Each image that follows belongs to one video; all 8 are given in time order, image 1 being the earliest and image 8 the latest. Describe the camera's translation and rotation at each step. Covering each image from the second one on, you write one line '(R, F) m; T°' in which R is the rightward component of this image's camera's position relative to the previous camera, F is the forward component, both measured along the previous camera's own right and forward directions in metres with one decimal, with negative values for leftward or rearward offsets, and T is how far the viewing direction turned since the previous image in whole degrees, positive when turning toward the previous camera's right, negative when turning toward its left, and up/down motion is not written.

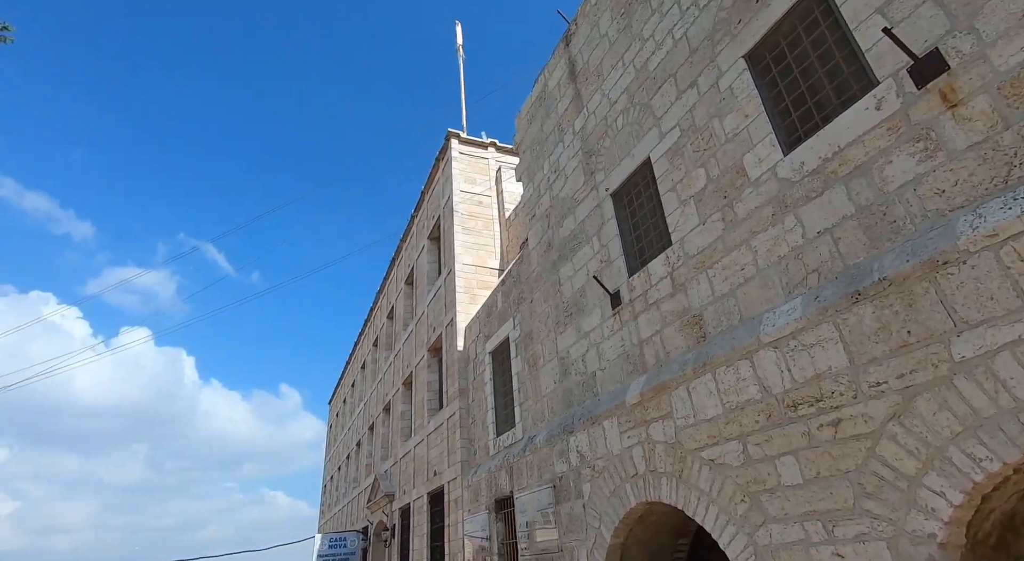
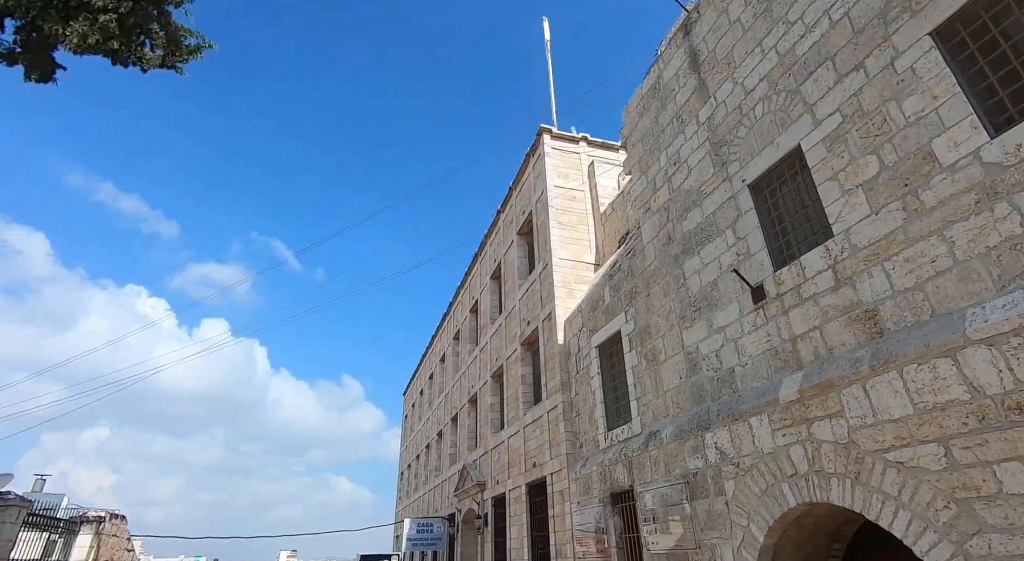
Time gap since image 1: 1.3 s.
(-0.5, -0.1) m; -7°
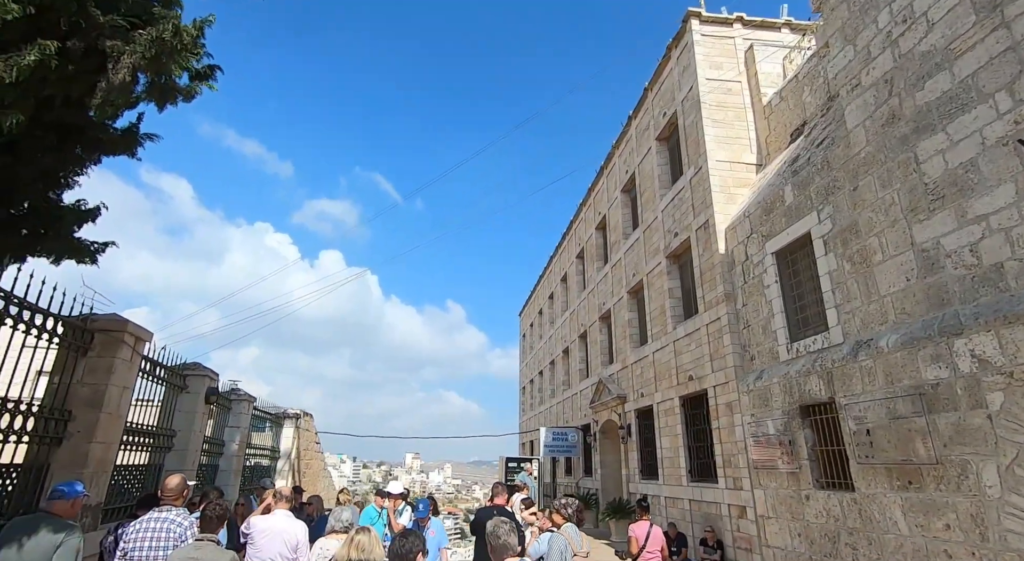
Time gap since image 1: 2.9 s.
(-0.7, +0.2) m; -12°
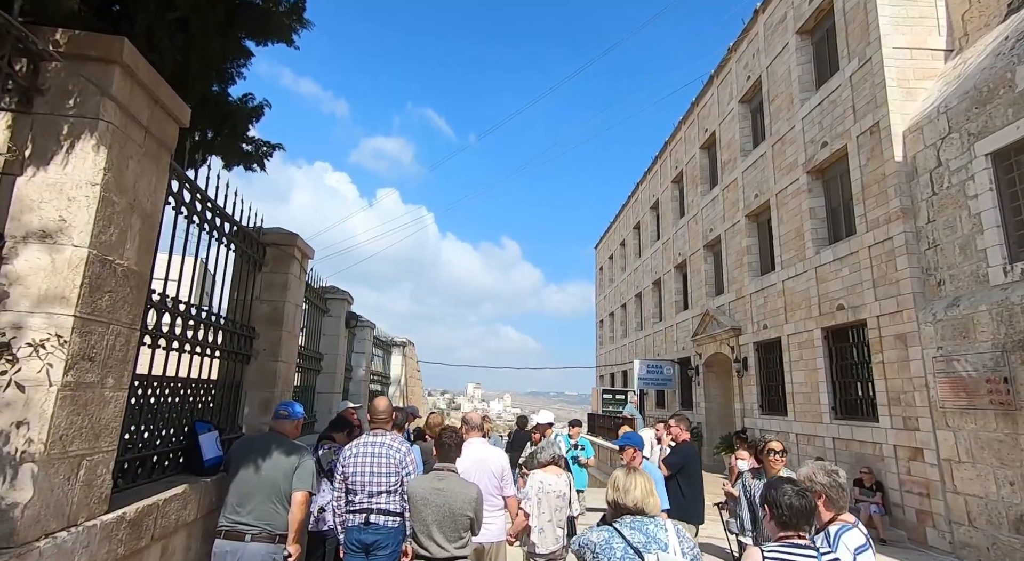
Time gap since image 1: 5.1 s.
(-0.8, +0.6) m; -9°
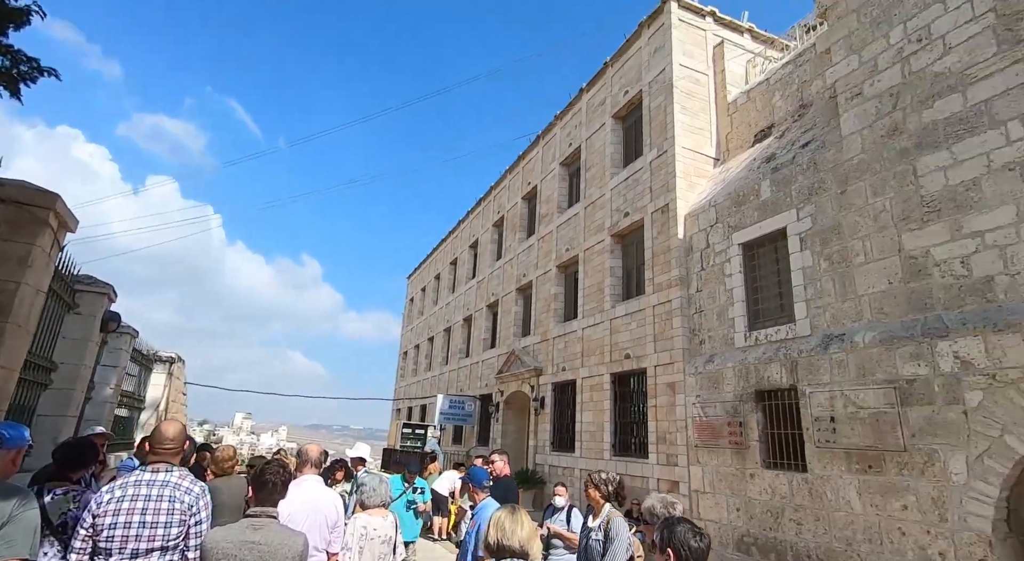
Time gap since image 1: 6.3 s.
(-0.2, -0.4) m; +18°
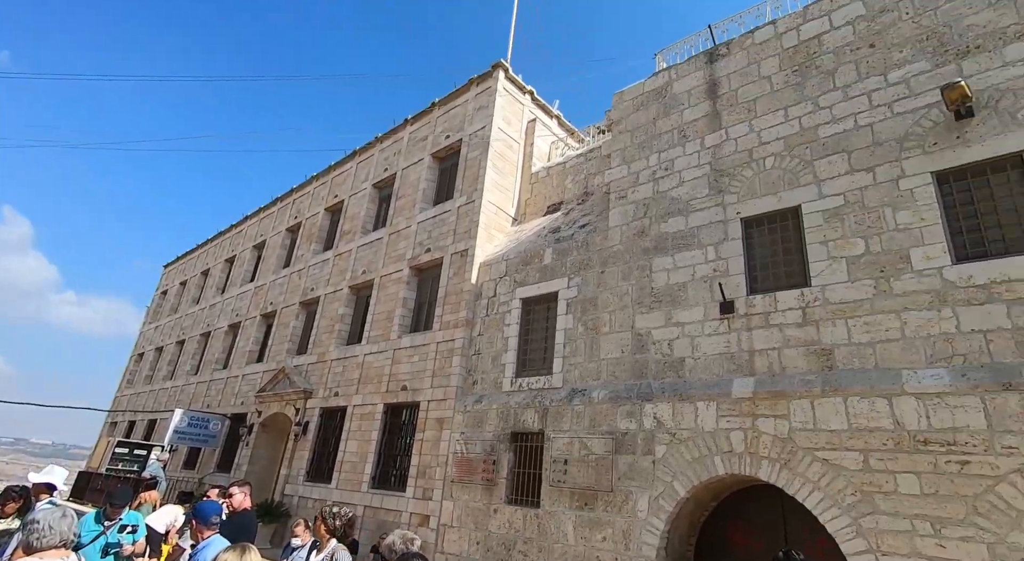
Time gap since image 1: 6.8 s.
(0.0, -0.7) m; +19°
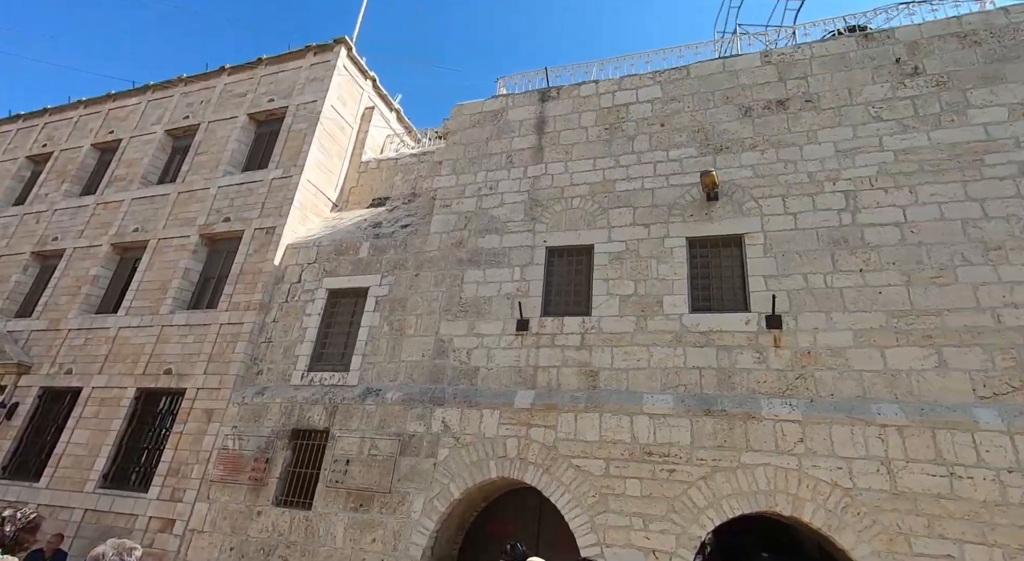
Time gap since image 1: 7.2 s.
(0.0, -0.3) m; +17°
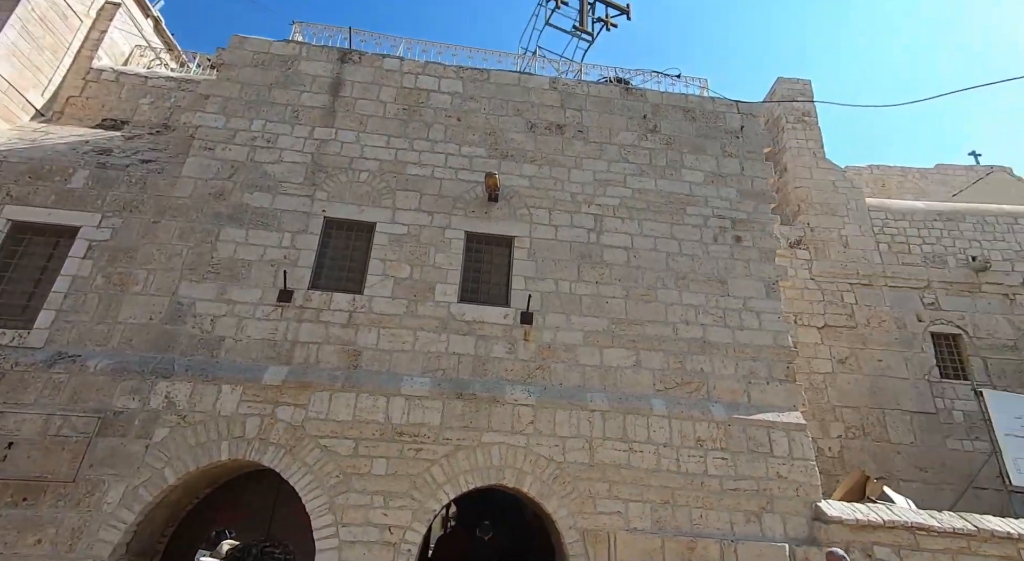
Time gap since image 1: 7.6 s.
(-0.3, 0.0) m; +24°
